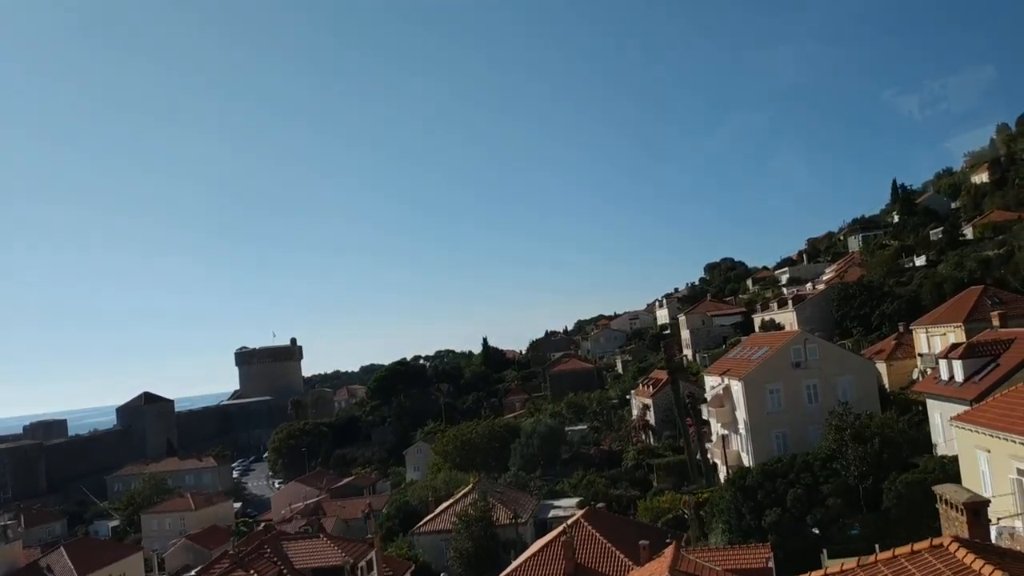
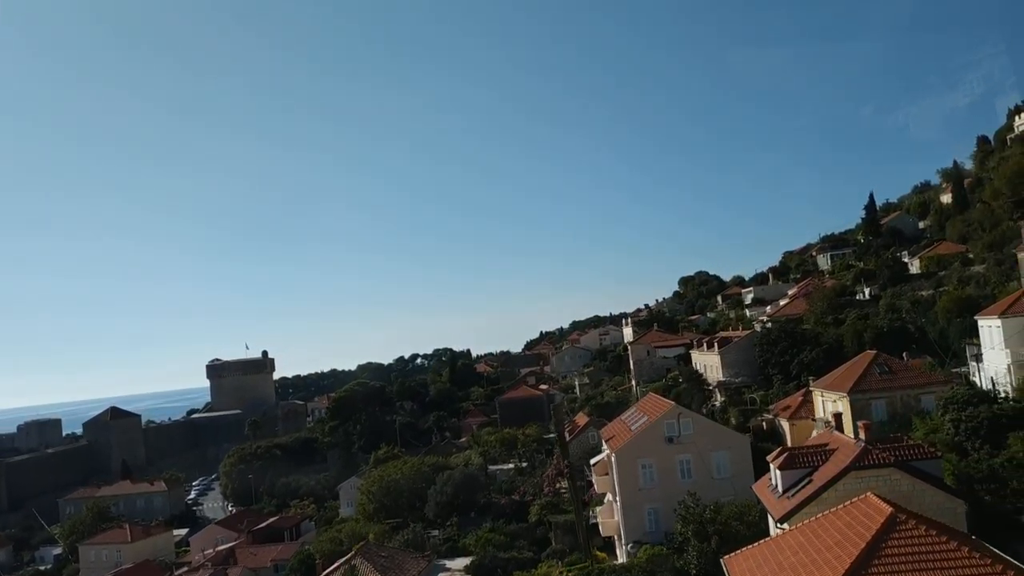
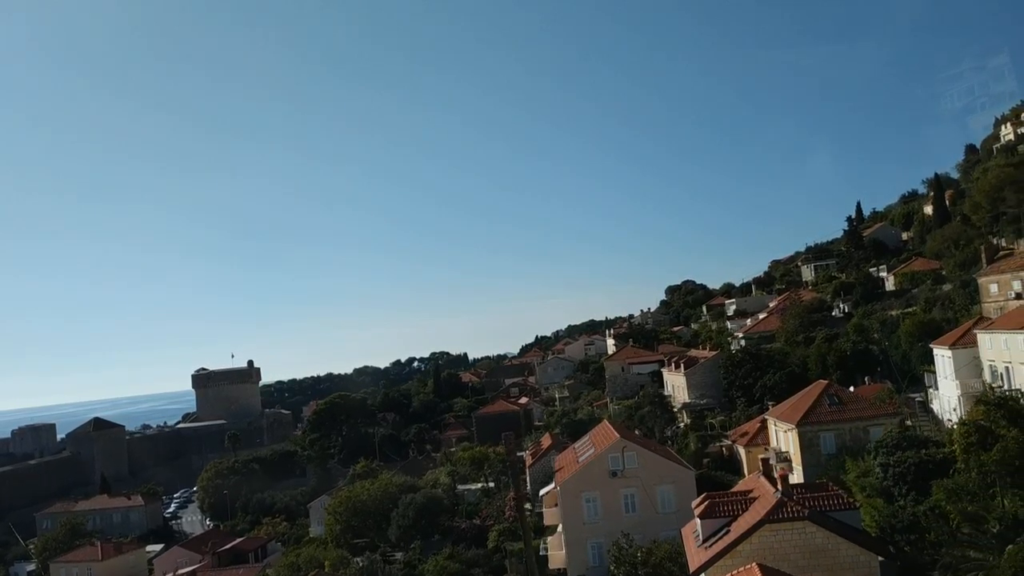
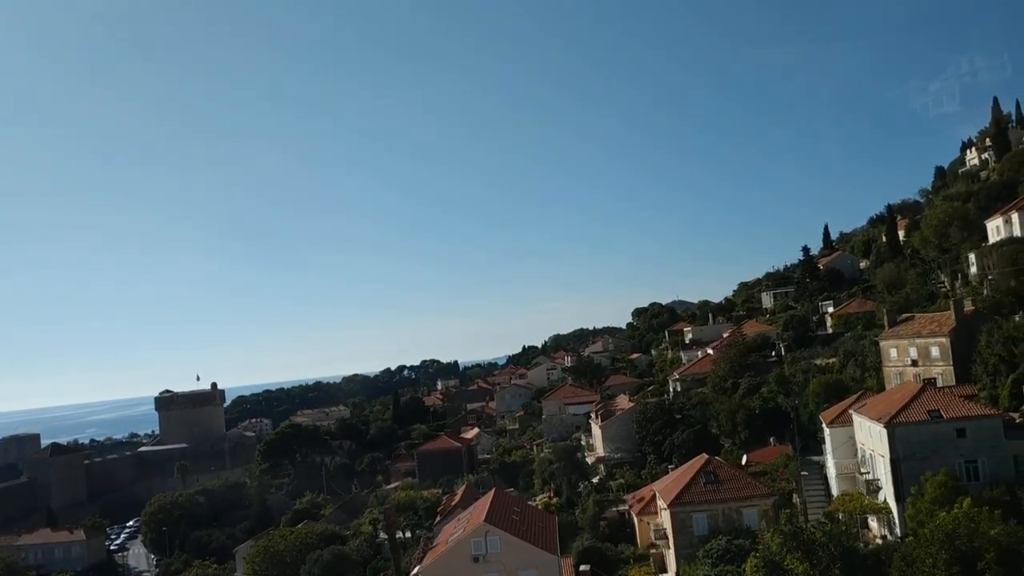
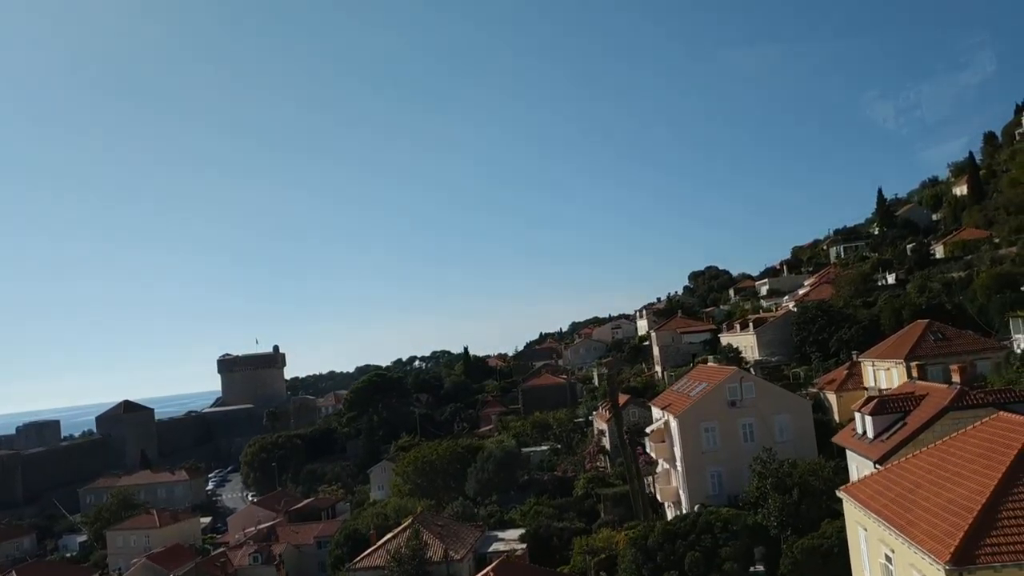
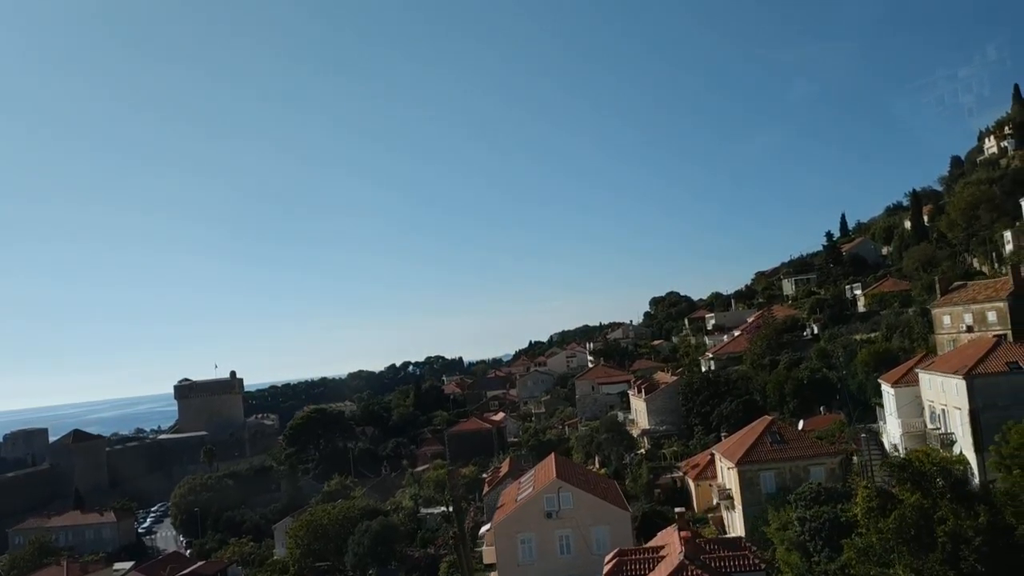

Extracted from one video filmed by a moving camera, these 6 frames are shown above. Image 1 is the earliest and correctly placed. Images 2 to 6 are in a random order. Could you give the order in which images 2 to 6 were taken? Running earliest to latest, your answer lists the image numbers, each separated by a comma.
5, 2, 3, 6, 4
